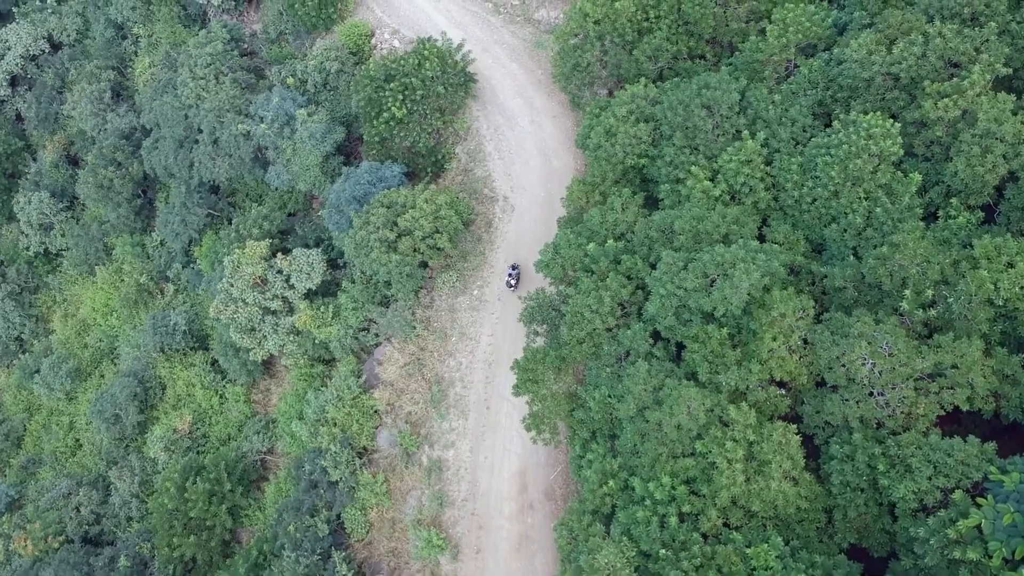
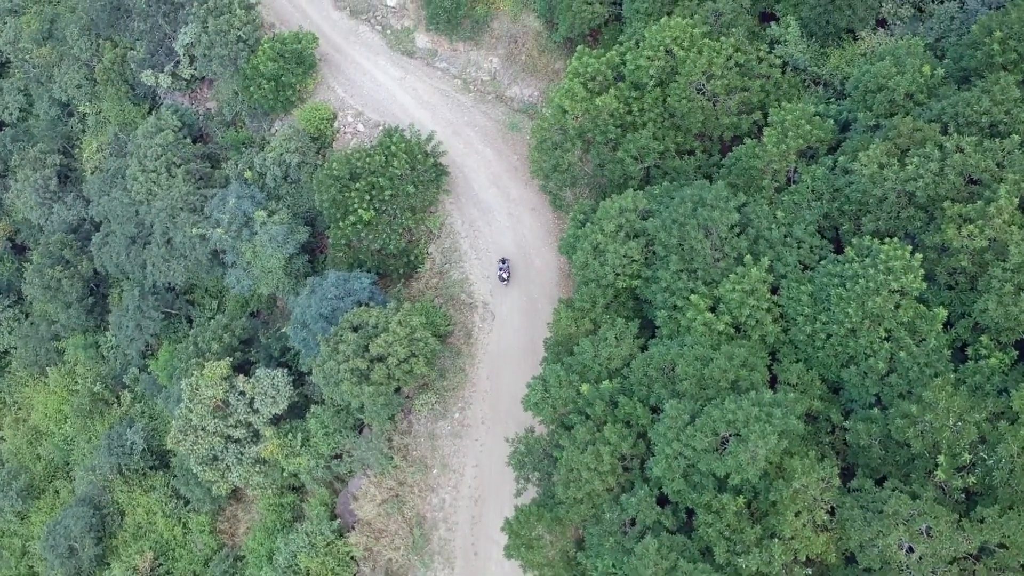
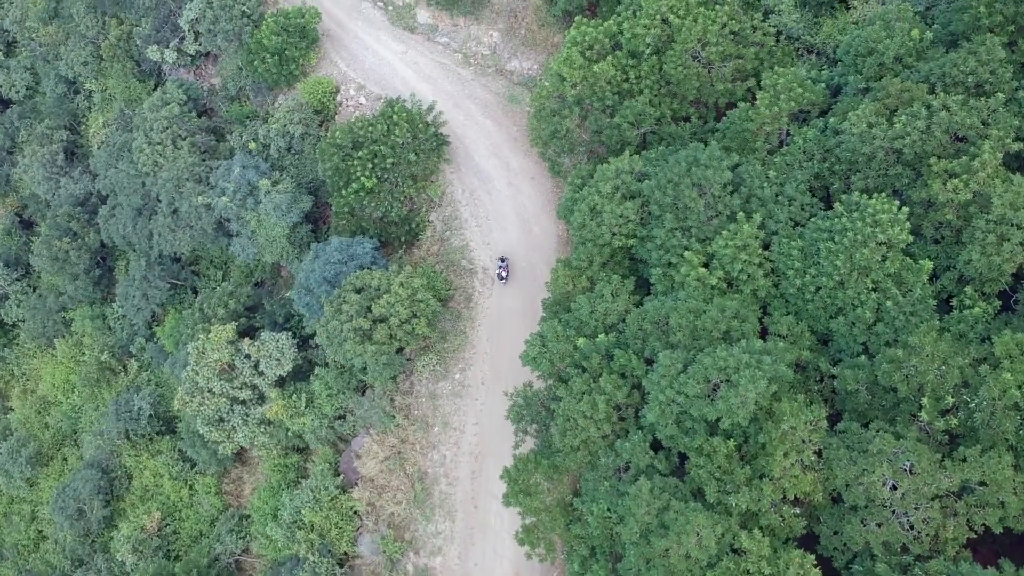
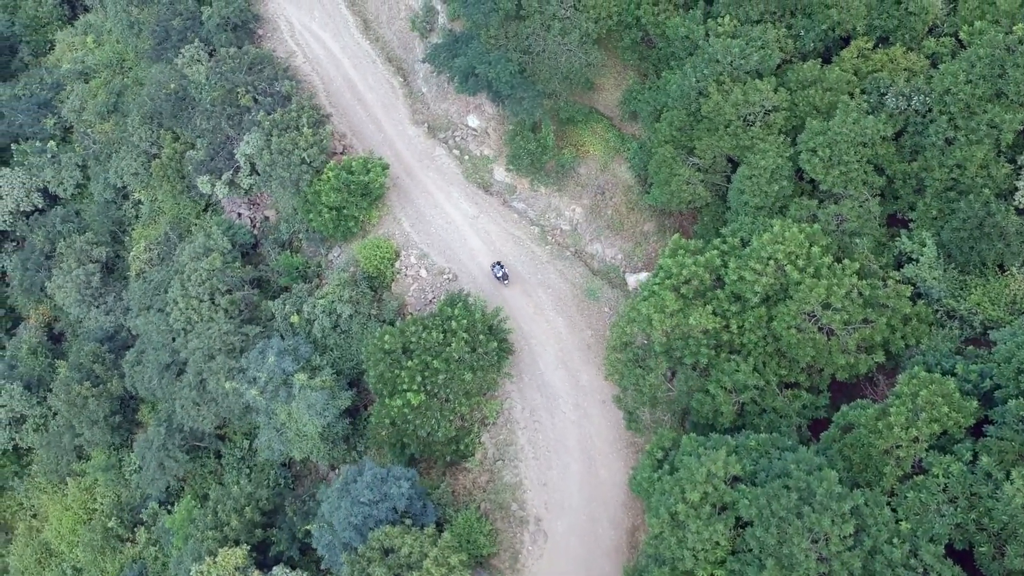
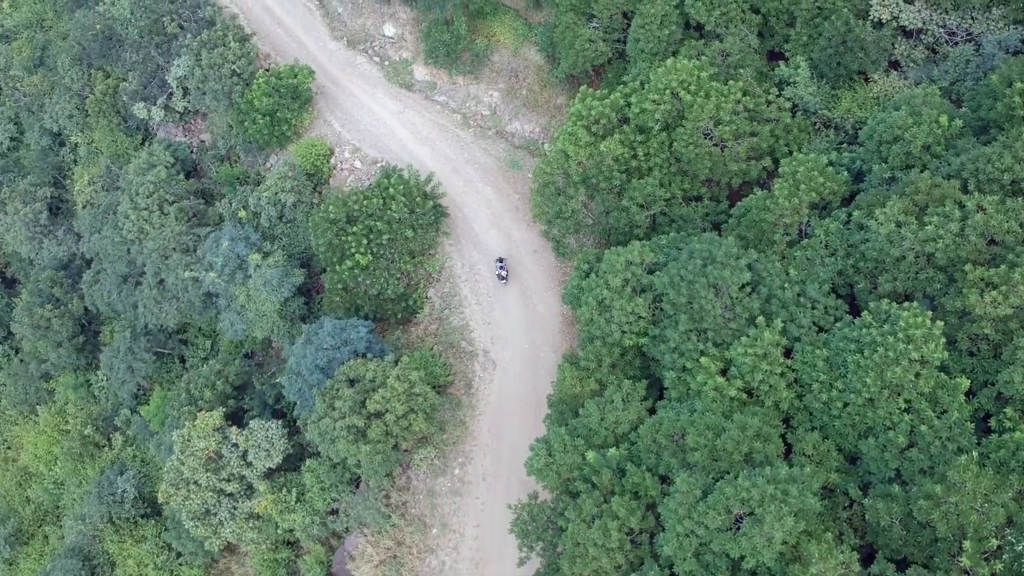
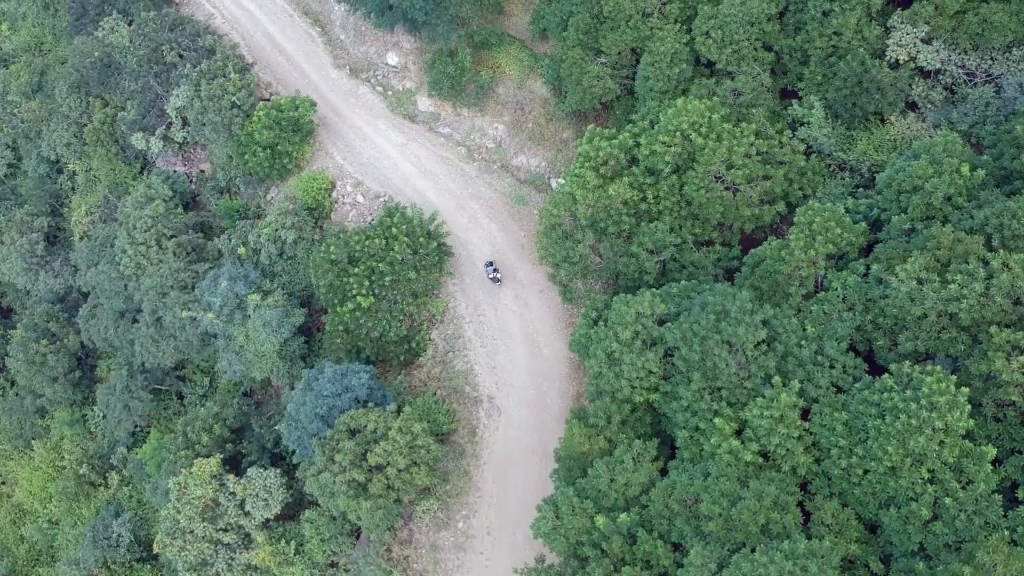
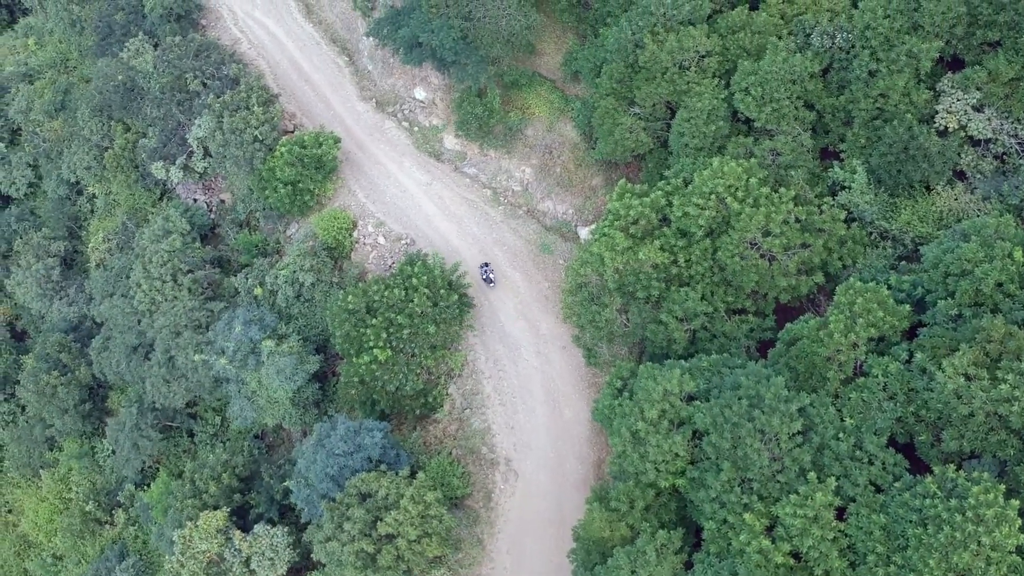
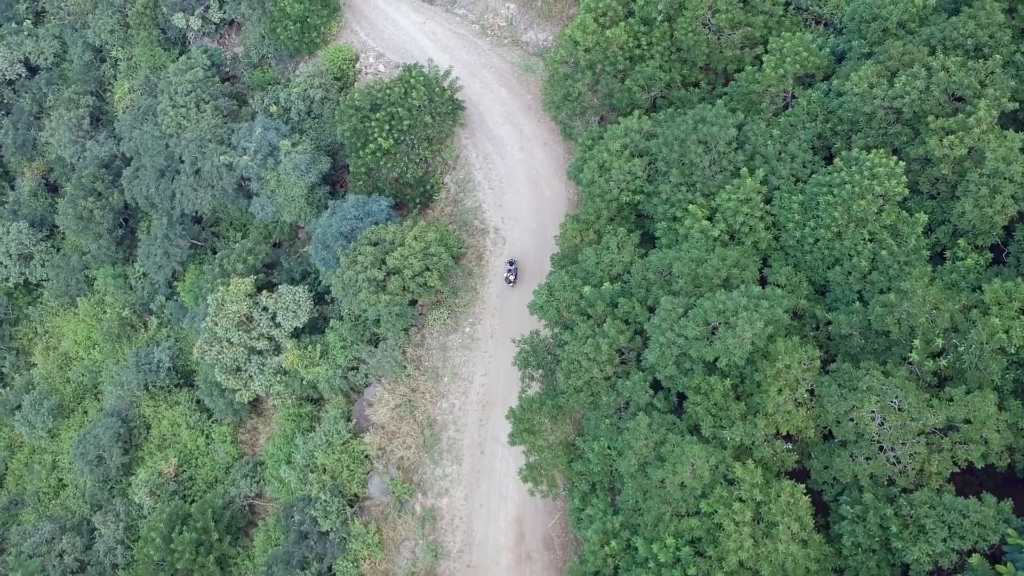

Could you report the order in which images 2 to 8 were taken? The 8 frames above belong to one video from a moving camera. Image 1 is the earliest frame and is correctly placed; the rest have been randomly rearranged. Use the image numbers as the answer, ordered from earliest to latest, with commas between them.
8, 3, 2, 5, 6, 7, 4
